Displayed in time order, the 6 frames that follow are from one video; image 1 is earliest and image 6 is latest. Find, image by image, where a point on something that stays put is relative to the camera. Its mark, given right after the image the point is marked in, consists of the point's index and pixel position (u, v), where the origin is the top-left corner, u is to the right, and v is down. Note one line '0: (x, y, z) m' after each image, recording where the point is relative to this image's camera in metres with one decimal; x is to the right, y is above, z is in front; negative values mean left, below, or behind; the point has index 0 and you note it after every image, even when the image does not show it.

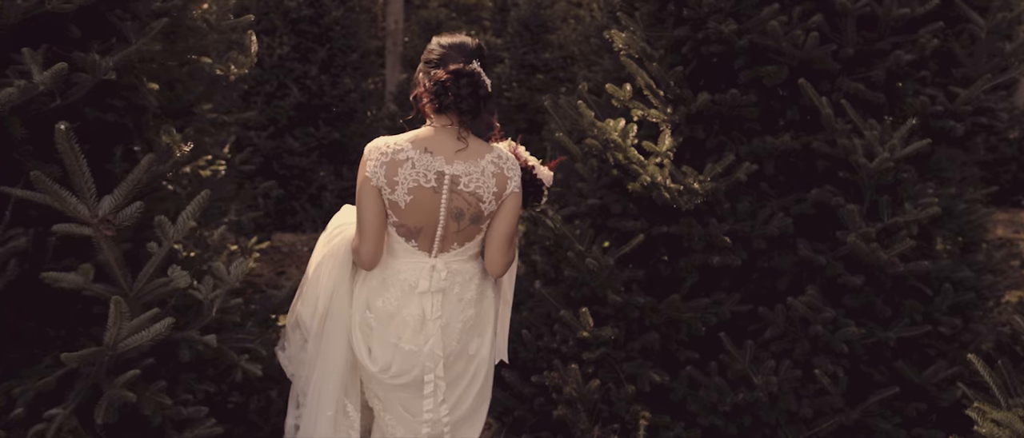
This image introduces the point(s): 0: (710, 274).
0: (+1.1, -0.3, +4.3) m
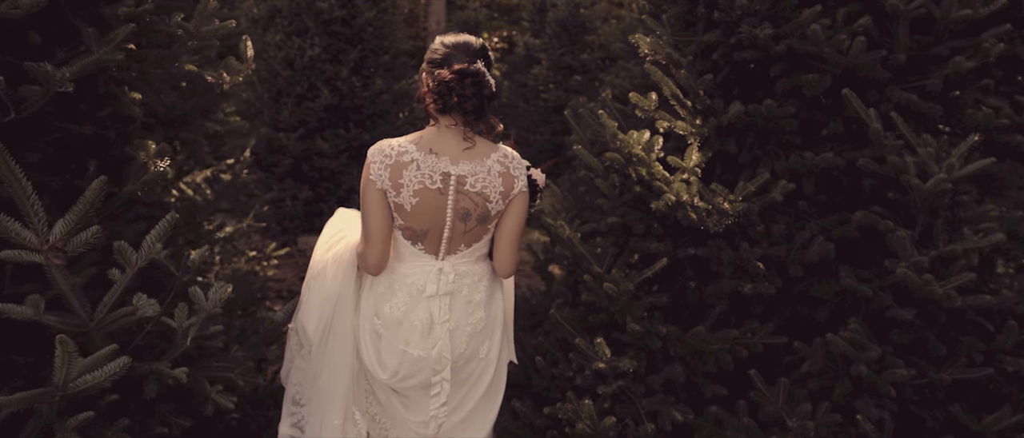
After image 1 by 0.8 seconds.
0: (+1.1, -0.4, +3.9) m
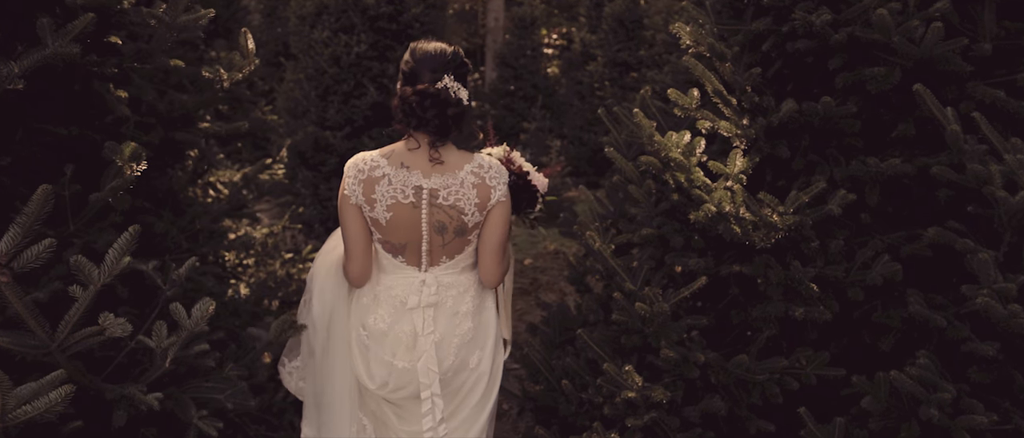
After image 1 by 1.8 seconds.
0: (+1.2, -0.5, +3.4) m
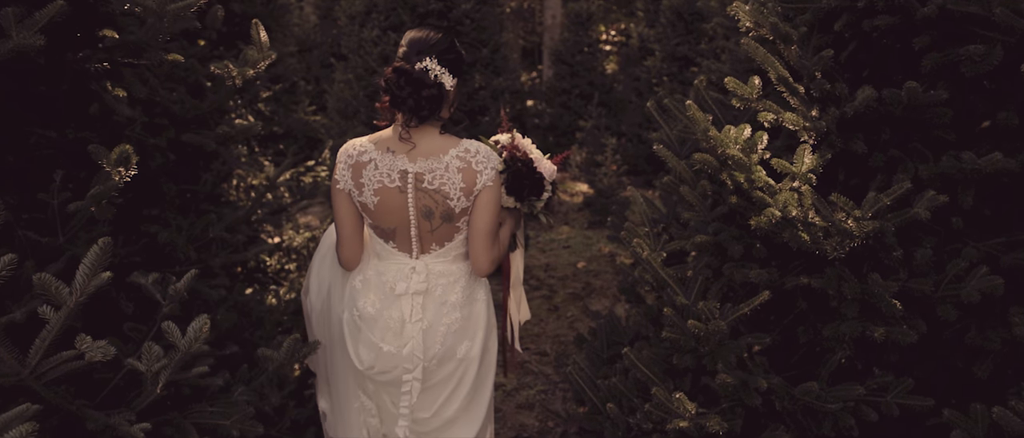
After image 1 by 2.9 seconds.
0: (+1.4, -0.5, +3.0) m
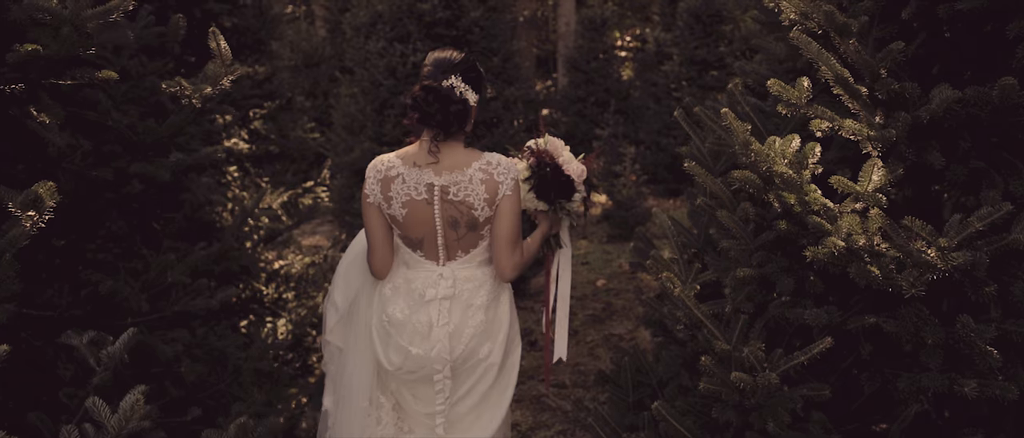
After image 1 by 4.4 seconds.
0: (+1.4, -0.6, +2.5) m
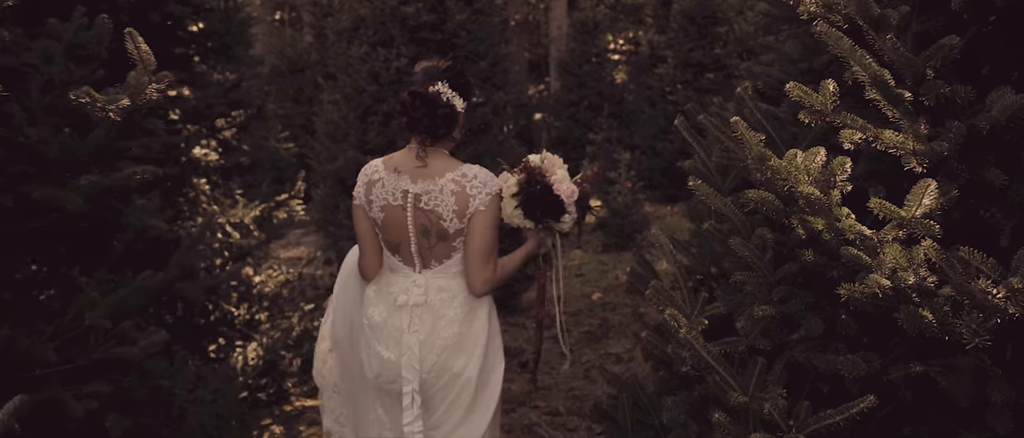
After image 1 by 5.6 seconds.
0: (+1.3, -0.6, +2.1) m
